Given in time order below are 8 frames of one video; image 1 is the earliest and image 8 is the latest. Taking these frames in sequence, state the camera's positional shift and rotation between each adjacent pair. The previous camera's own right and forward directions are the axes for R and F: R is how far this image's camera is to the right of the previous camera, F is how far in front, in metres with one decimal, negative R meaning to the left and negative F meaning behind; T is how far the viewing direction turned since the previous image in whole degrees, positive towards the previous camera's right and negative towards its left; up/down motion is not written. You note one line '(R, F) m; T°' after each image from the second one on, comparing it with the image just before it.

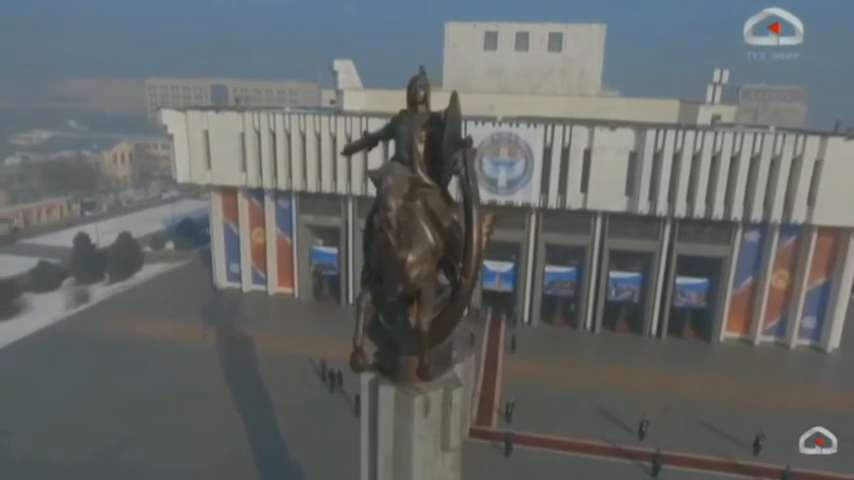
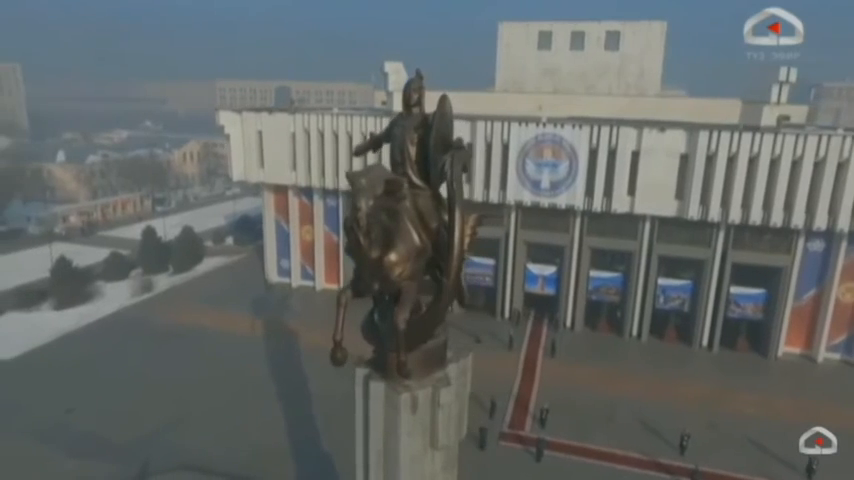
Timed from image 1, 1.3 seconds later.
(+0.6, -0.1) m; -6°
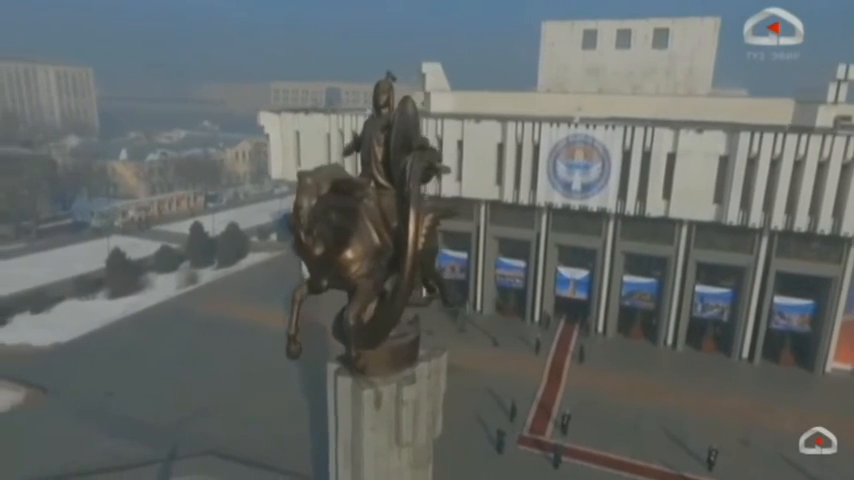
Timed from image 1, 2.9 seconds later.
(+0.7, 0.0) m; -5°
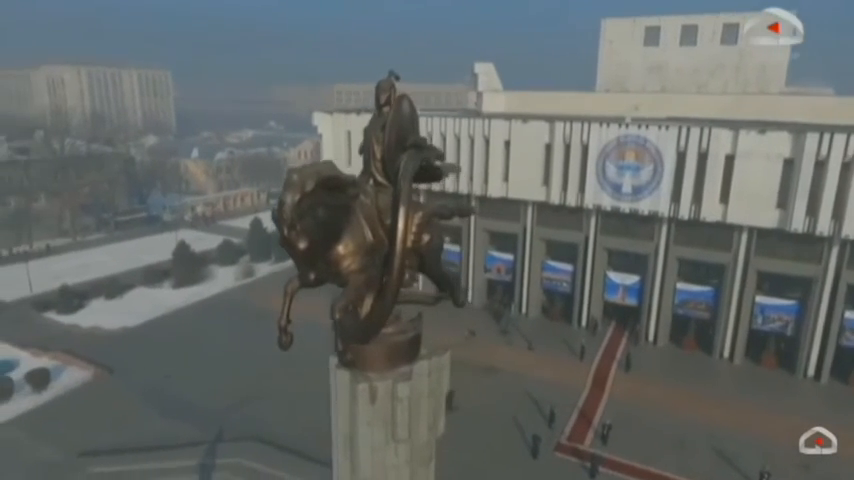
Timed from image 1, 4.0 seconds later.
(+0.6, 0.0) m; -6°
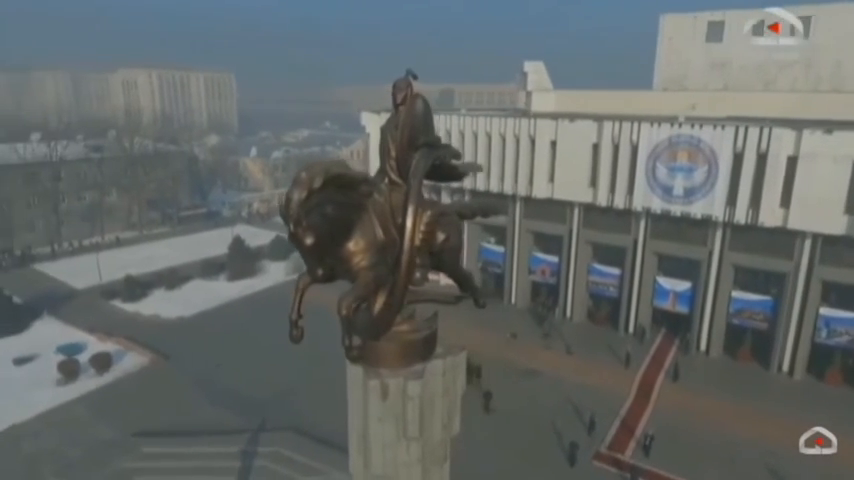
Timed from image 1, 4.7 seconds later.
(+0.4, 0.0) m; -6°
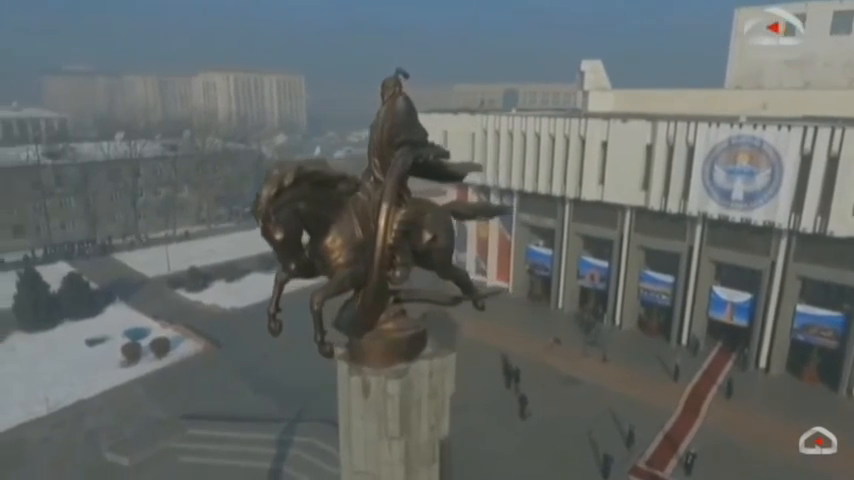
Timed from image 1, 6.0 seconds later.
(+0.7, +0.1) m; -7°
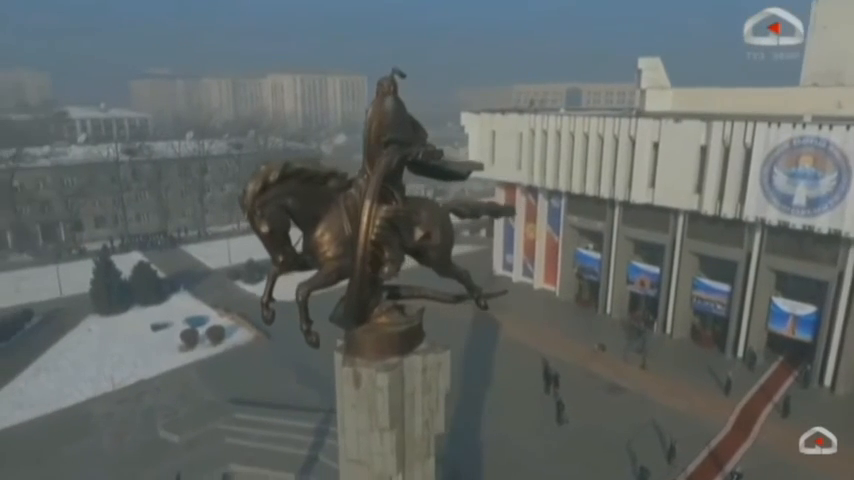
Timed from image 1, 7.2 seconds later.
(+0.6, 0.0) m; -6°
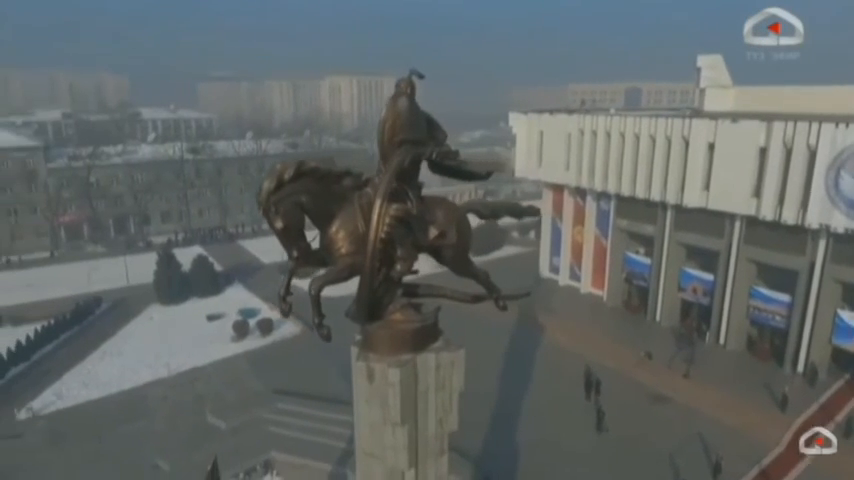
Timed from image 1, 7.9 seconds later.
(+0.4, 0.0) m; -6°
